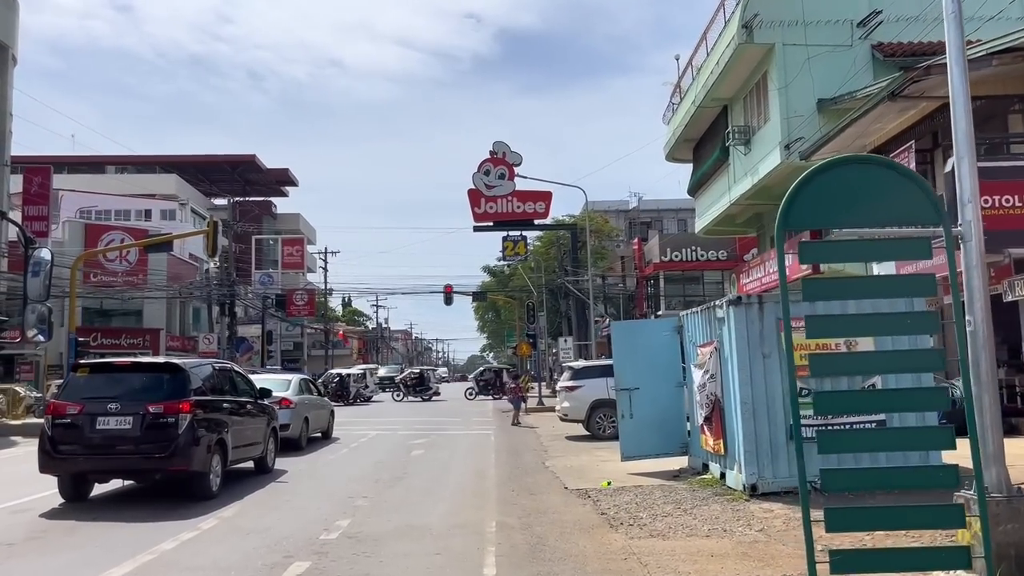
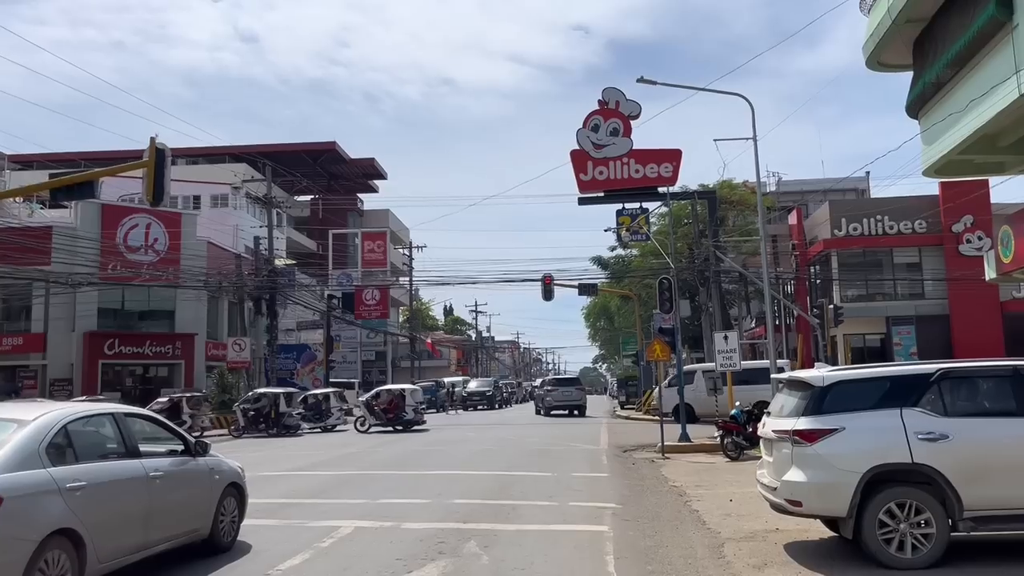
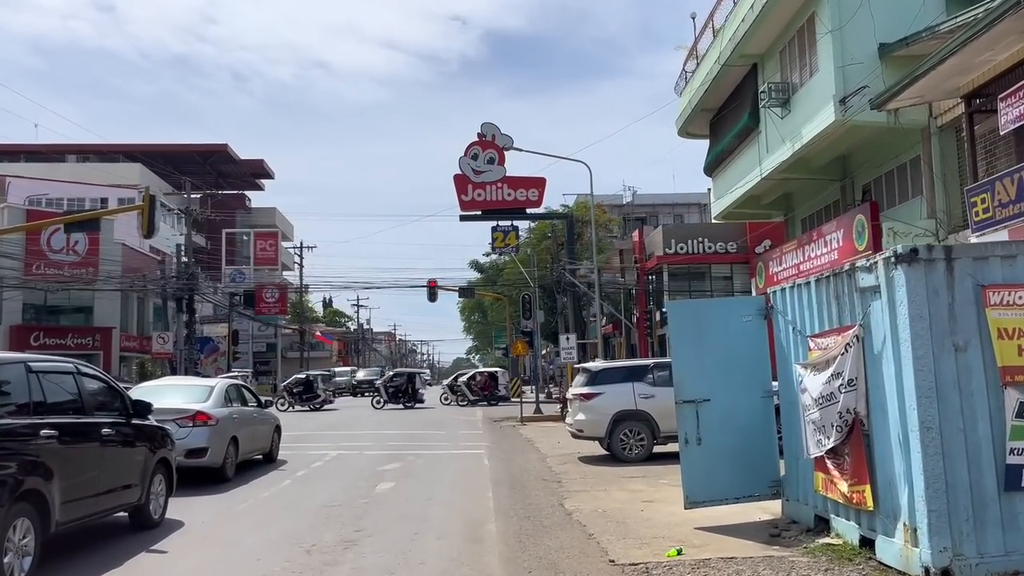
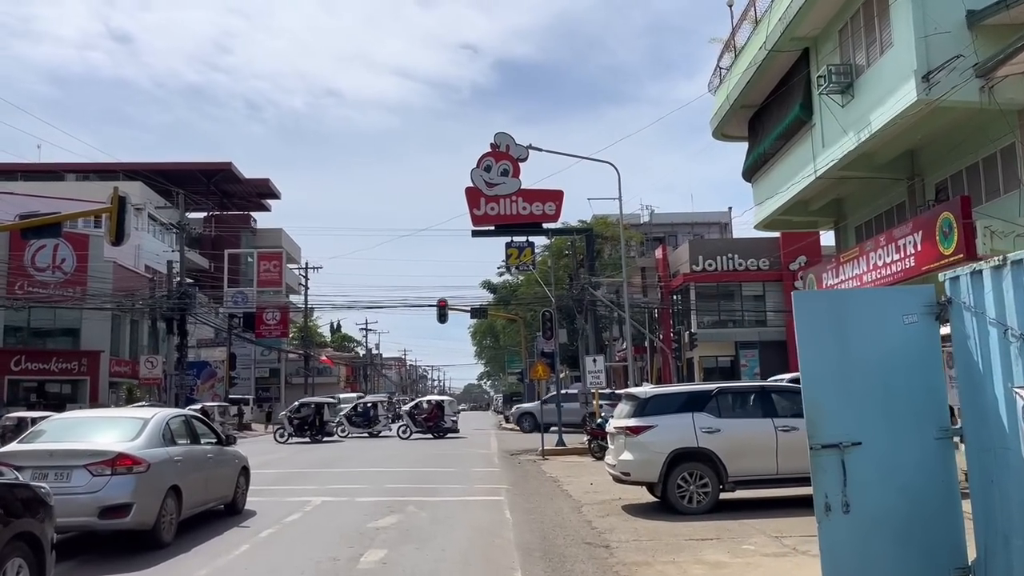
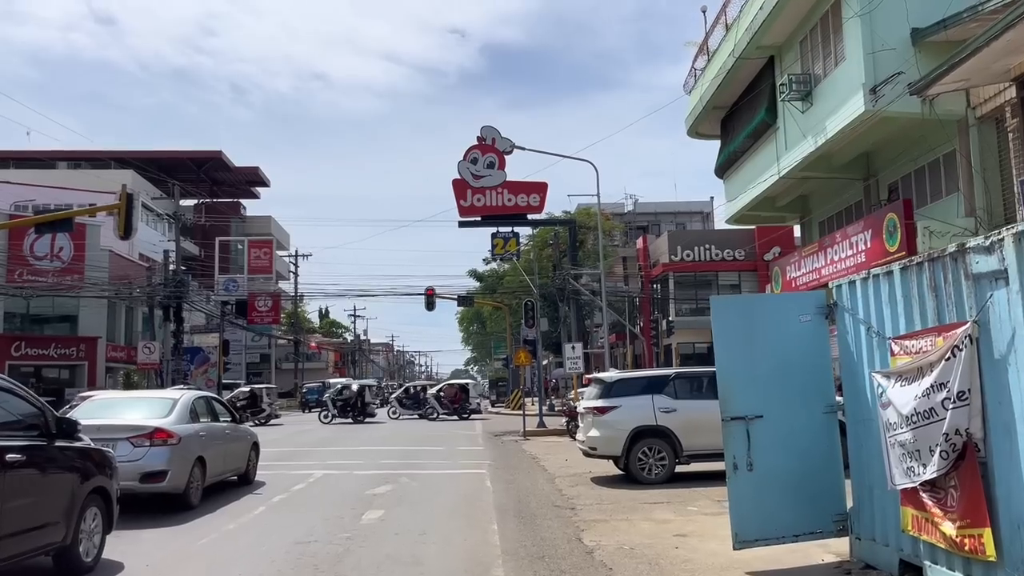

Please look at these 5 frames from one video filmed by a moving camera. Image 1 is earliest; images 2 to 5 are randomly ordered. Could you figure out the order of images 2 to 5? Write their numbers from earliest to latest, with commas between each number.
3, 5, 4, 2
